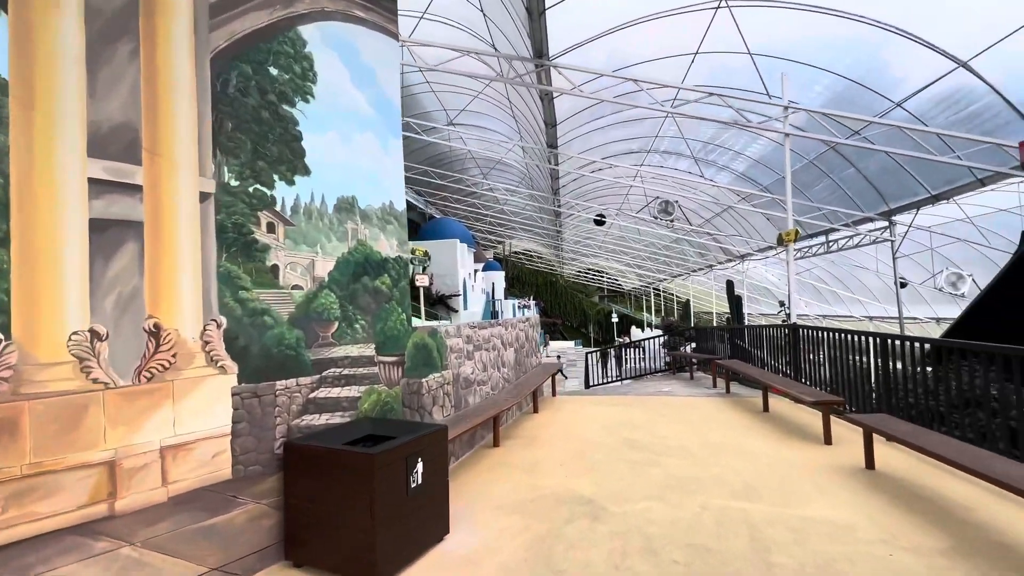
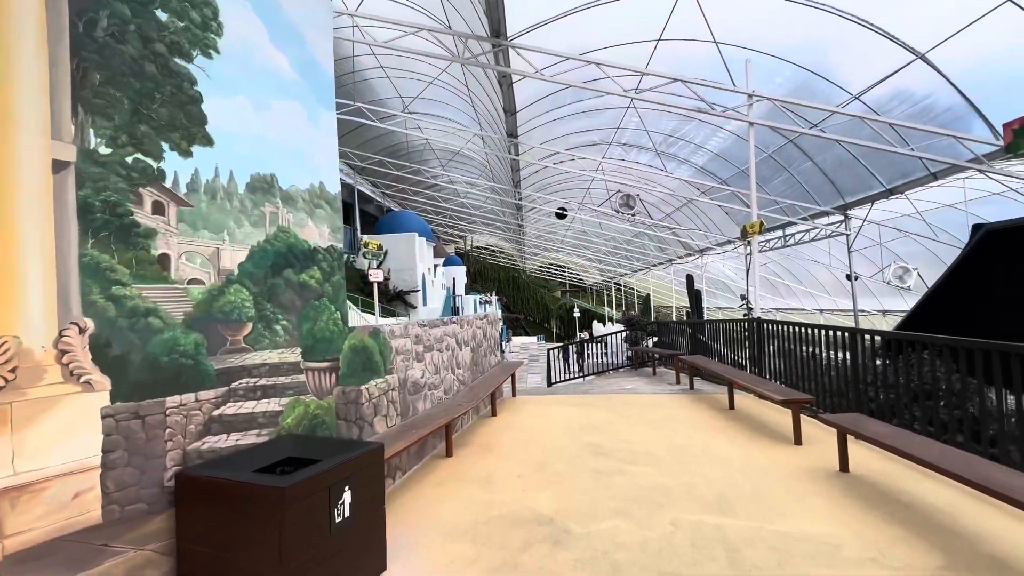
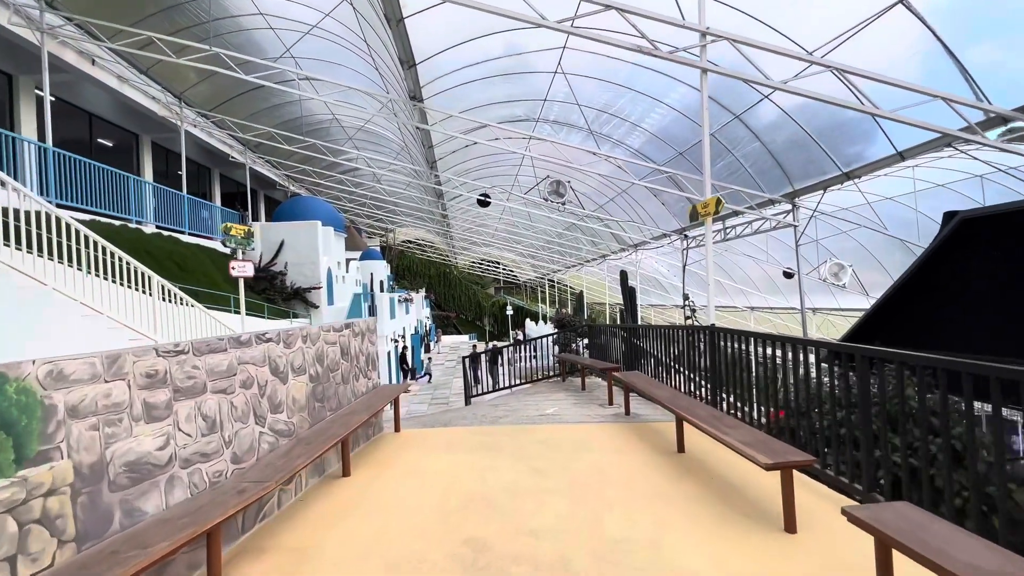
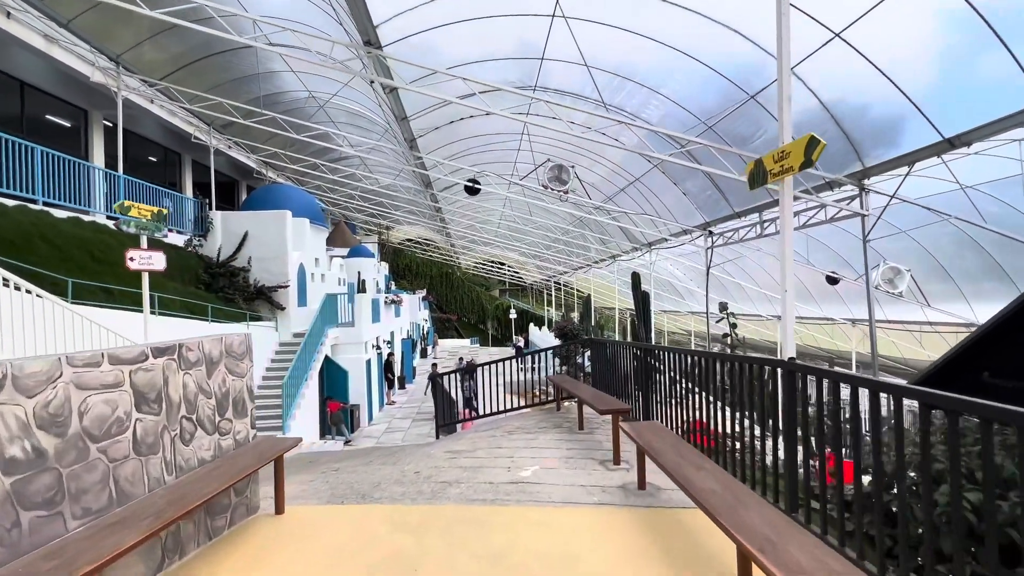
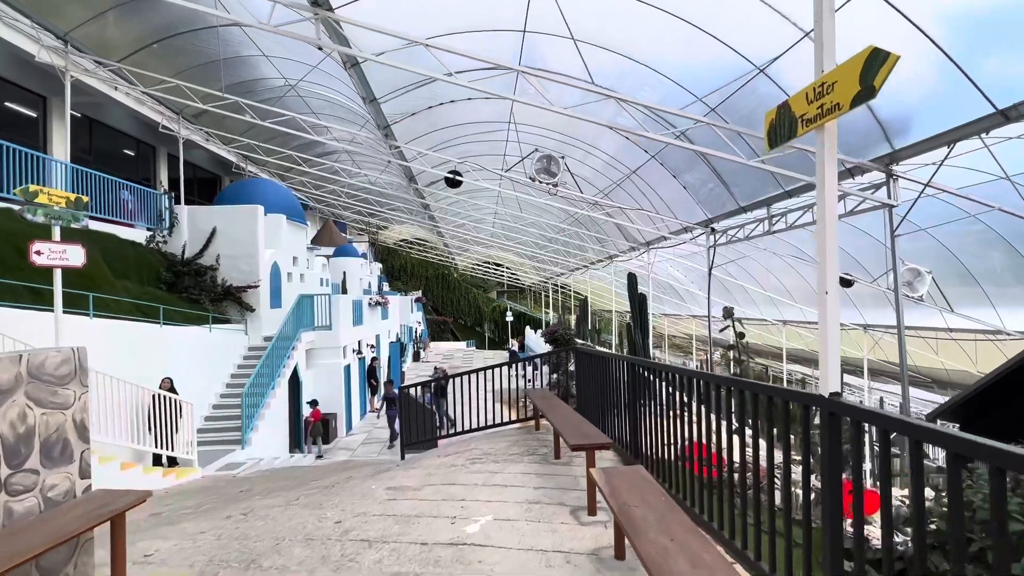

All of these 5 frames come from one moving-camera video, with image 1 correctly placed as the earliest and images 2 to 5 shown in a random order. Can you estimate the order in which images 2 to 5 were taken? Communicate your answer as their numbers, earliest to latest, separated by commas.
2, 3, 4, 5
